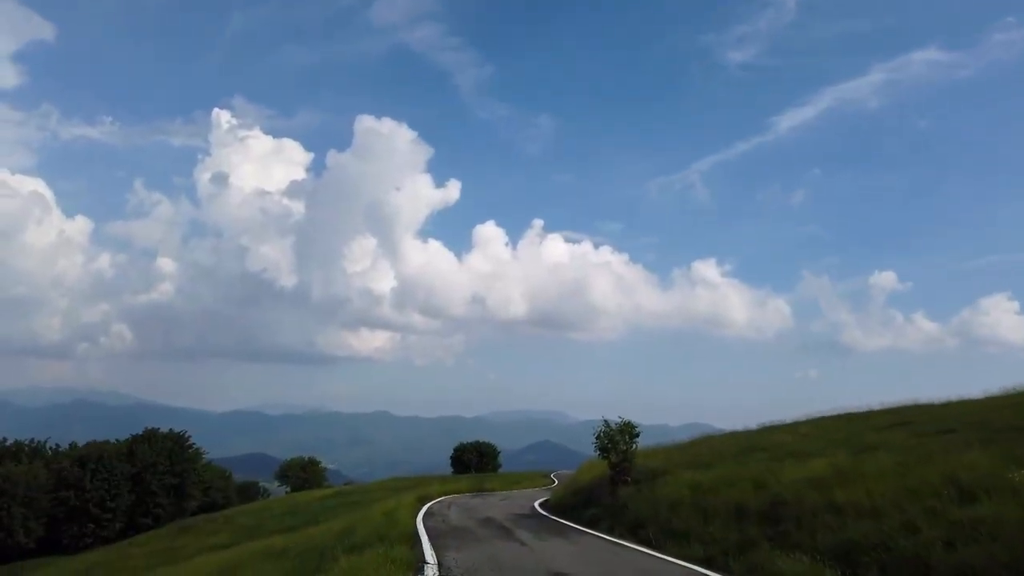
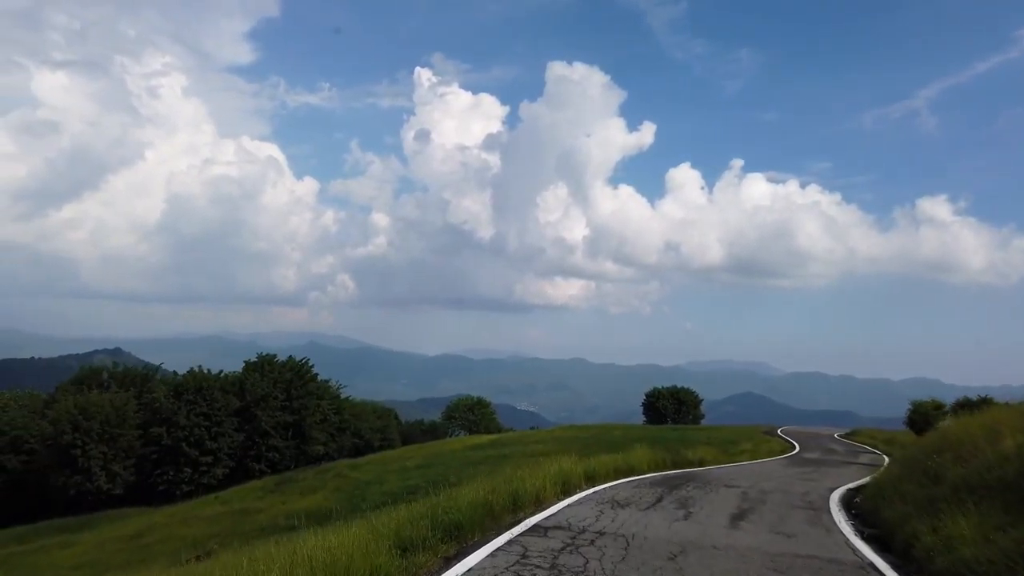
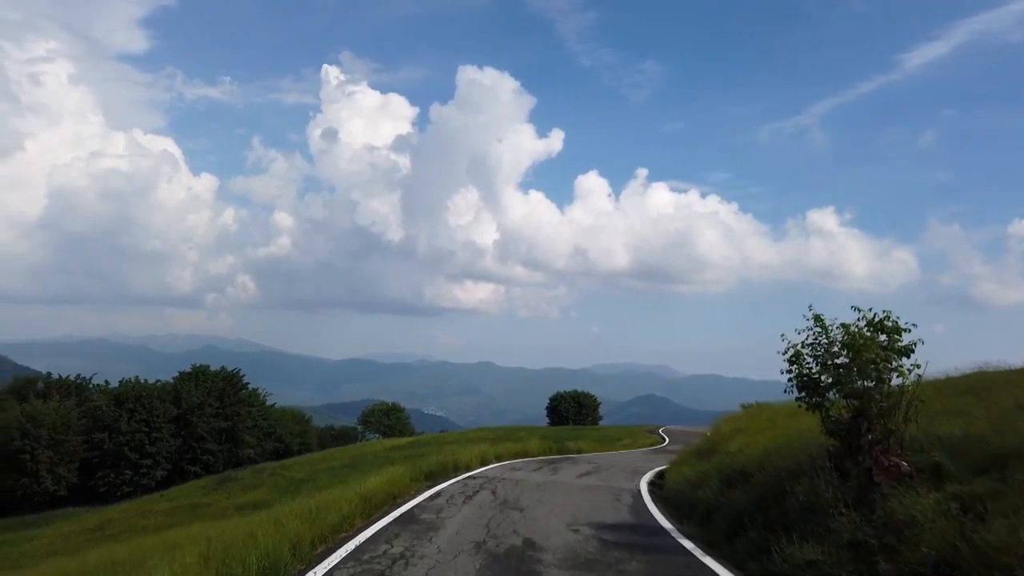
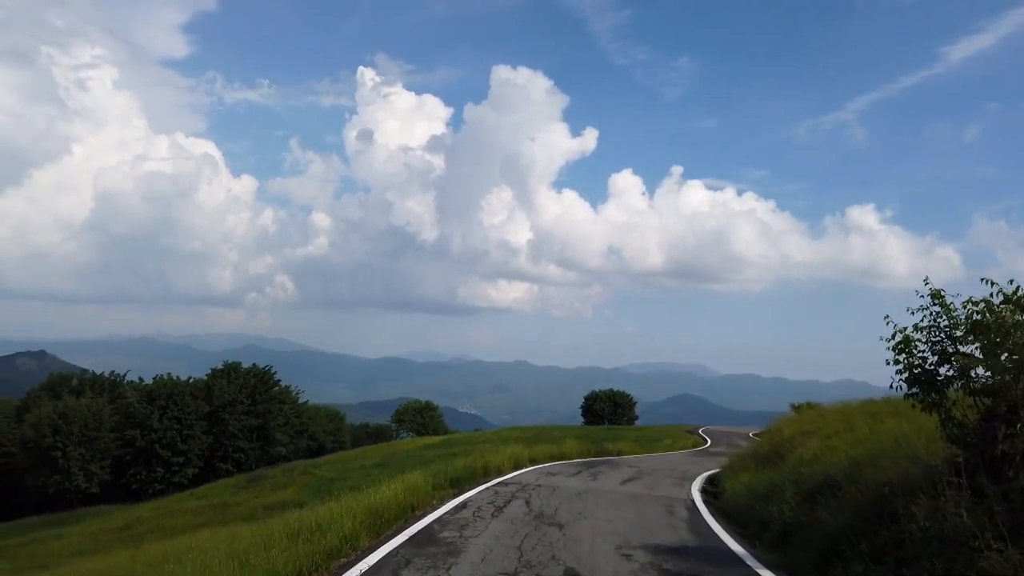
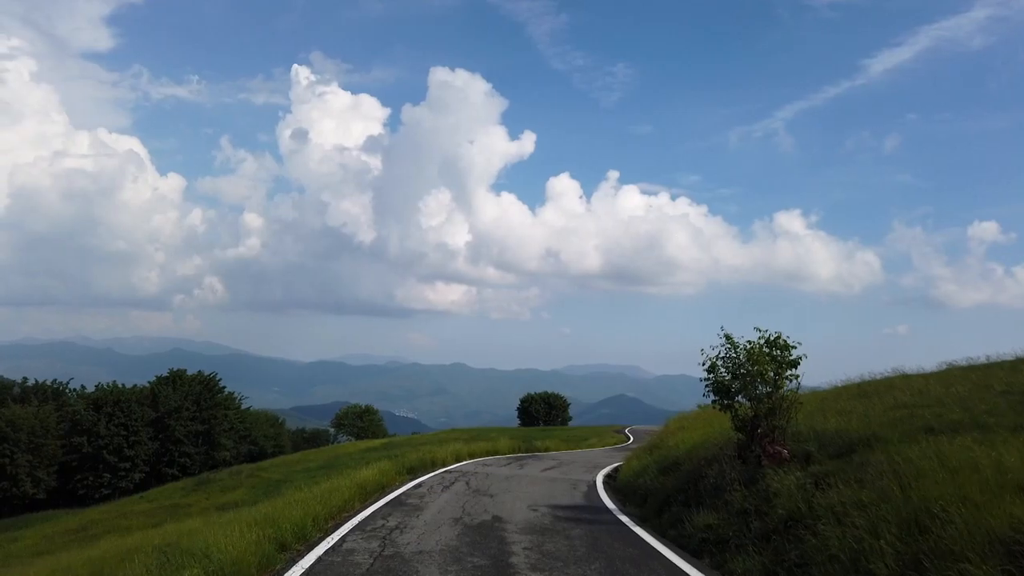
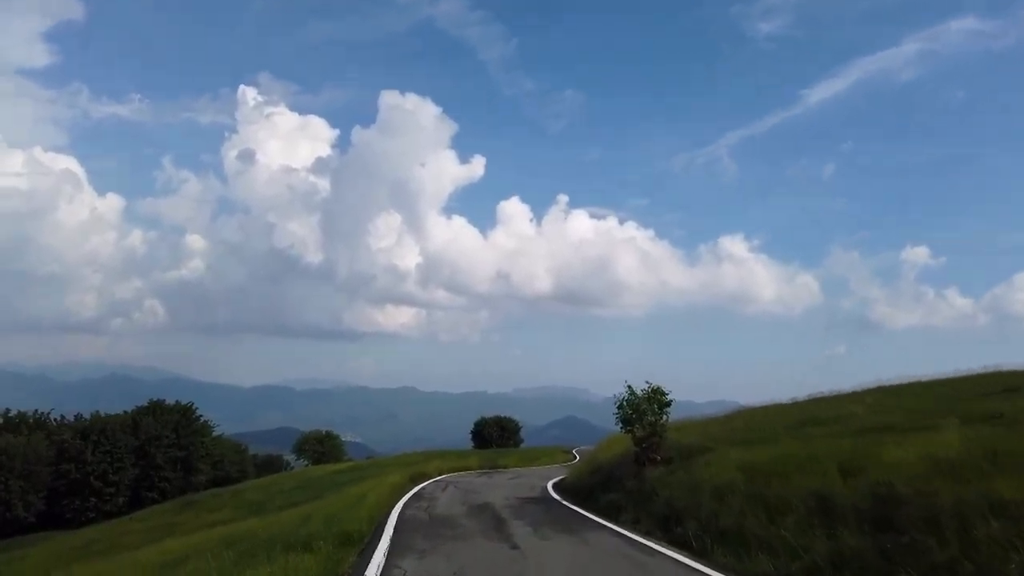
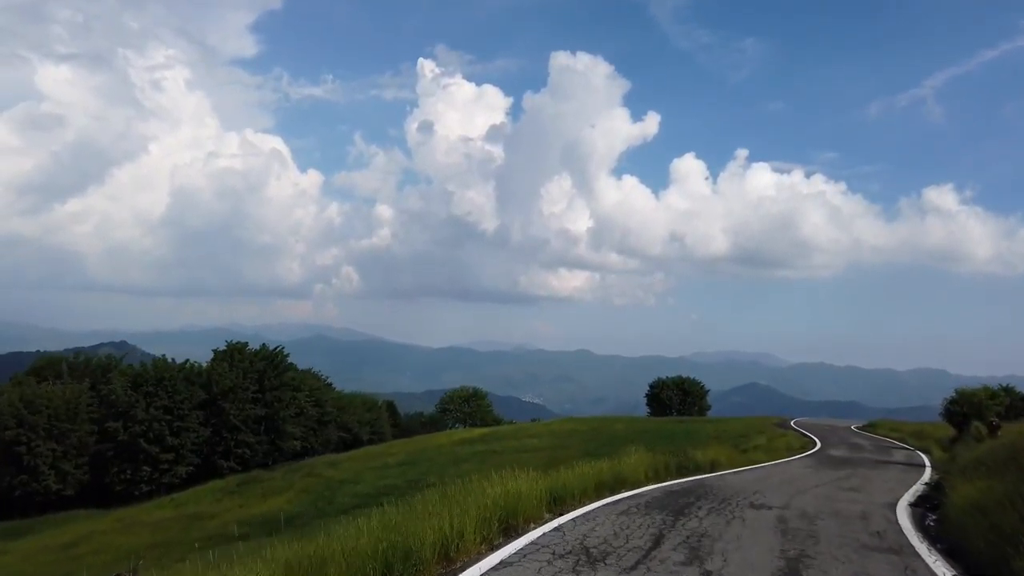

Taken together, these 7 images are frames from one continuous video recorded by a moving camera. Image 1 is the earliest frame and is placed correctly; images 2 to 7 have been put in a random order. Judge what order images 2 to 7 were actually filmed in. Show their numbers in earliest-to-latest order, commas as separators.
6, 5, 3, 4, 2, 7
